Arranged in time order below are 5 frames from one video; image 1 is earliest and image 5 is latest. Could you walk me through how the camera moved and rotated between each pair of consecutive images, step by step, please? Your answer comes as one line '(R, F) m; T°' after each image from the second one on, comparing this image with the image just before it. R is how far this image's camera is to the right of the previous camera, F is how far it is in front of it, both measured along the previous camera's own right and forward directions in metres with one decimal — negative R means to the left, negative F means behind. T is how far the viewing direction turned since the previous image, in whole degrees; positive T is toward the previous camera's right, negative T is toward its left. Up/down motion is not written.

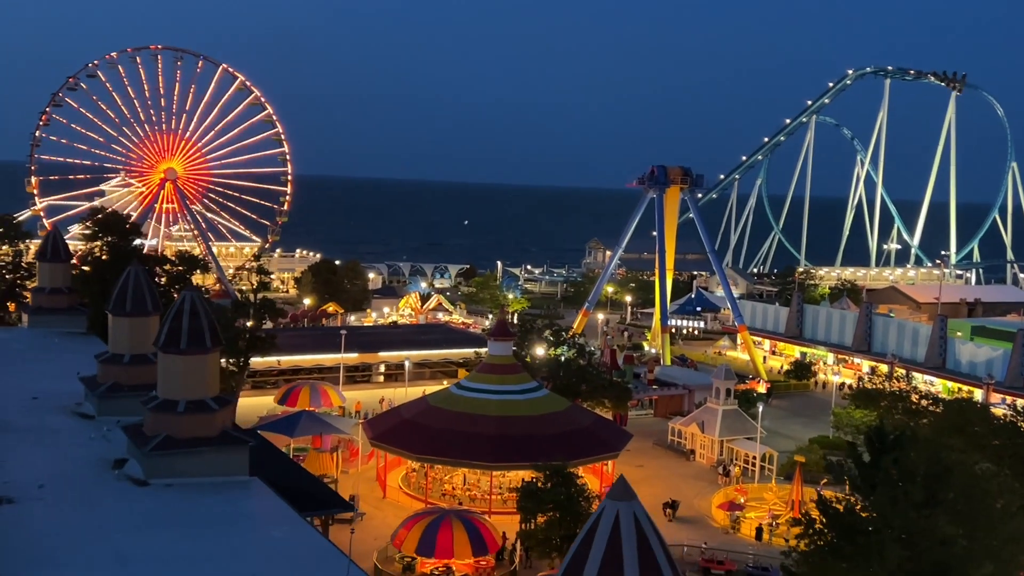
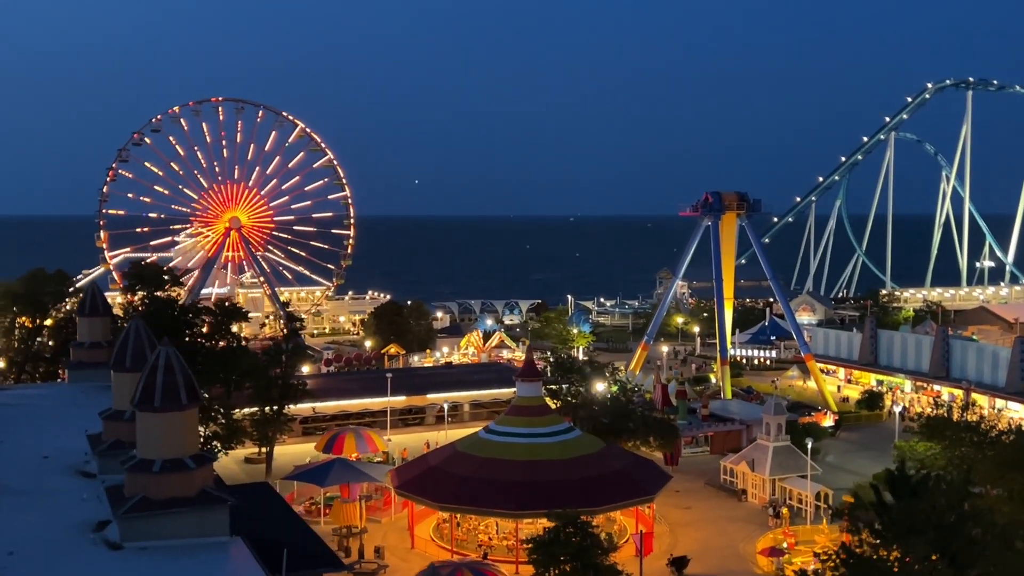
(+1.3, +0.7) m; -5°
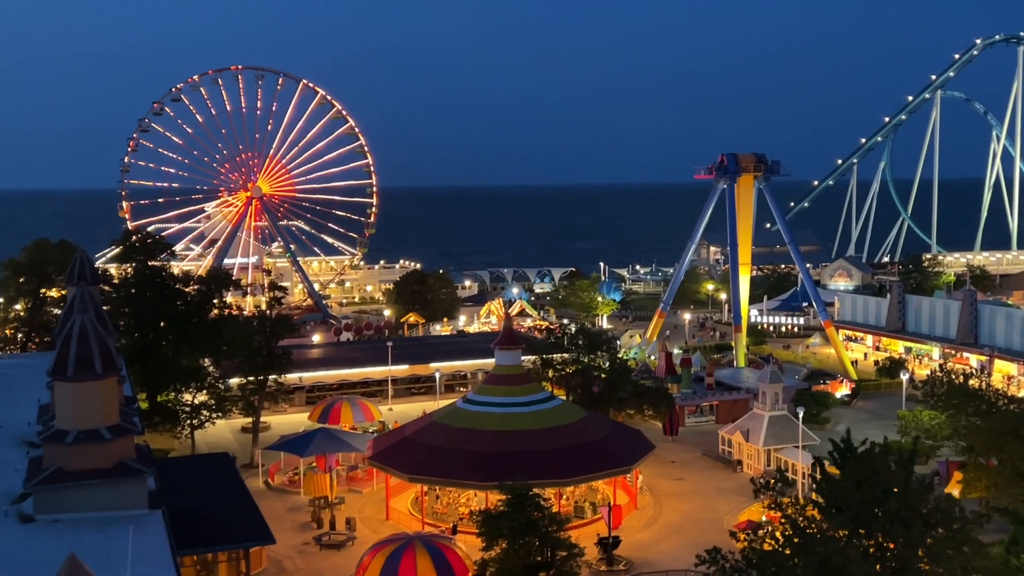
(+1.6, +0.7) m; -3°
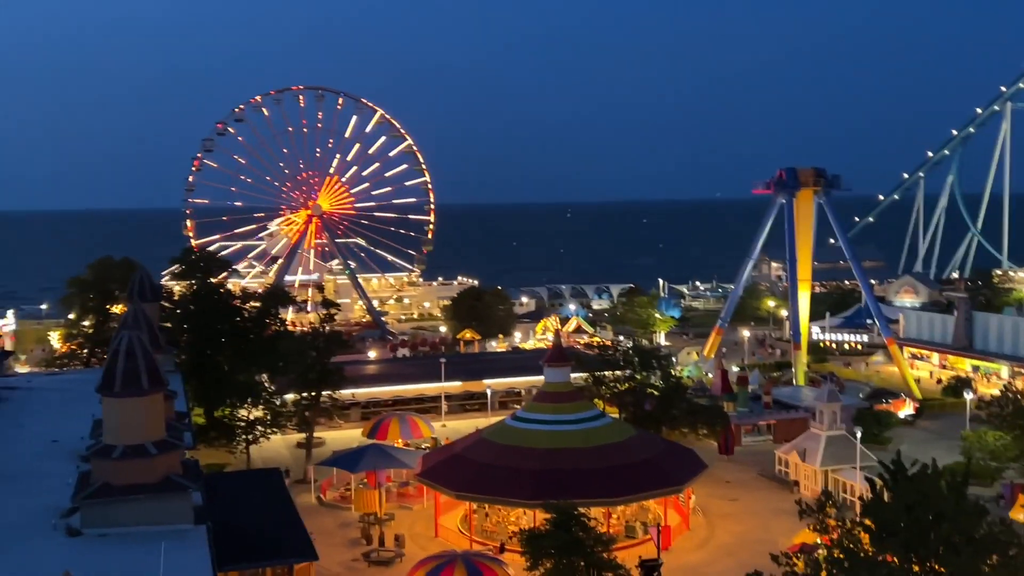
(+0.2, +0.1) m; -4°
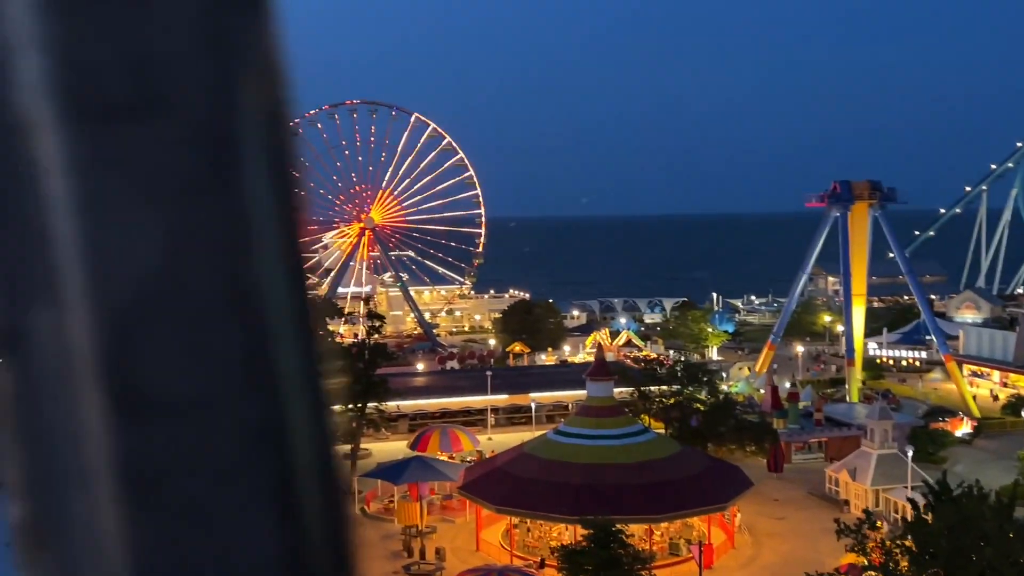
(+0.2, +0.1) m; -3°
